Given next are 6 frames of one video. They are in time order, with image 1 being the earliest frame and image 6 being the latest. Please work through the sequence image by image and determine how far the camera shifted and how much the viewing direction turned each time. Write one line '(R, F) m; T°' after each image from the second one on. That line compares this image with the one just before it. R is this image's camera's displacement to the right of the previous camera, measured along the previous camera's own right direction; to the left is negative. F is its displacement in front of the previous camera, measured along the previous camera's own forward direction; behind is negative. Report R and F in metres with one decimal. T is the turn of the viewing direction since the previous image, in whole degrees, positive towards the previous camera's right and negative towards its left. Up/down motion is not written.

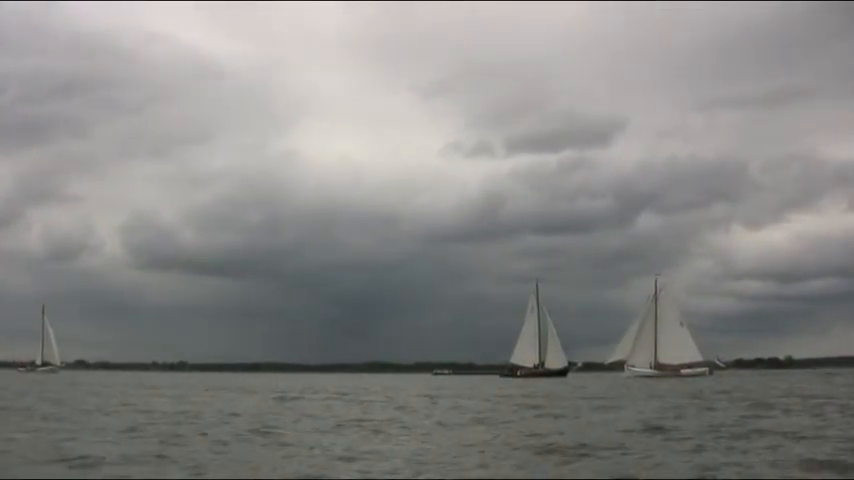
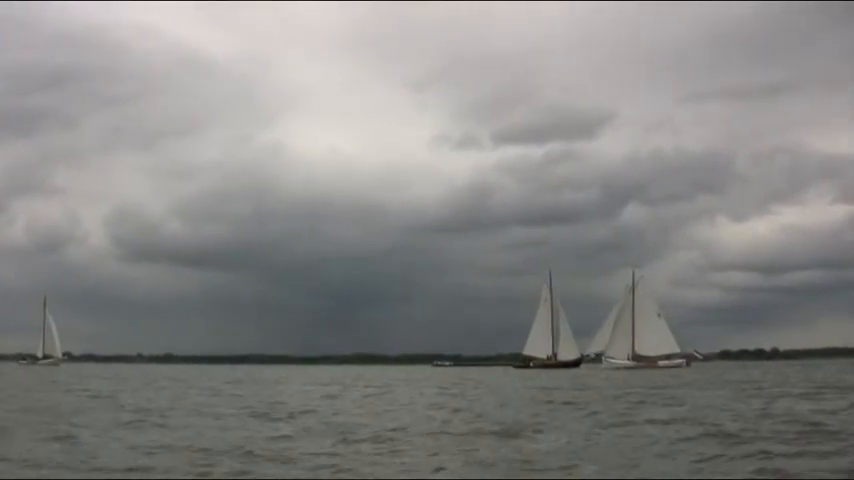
(+0.9, -2.4) m; 0°
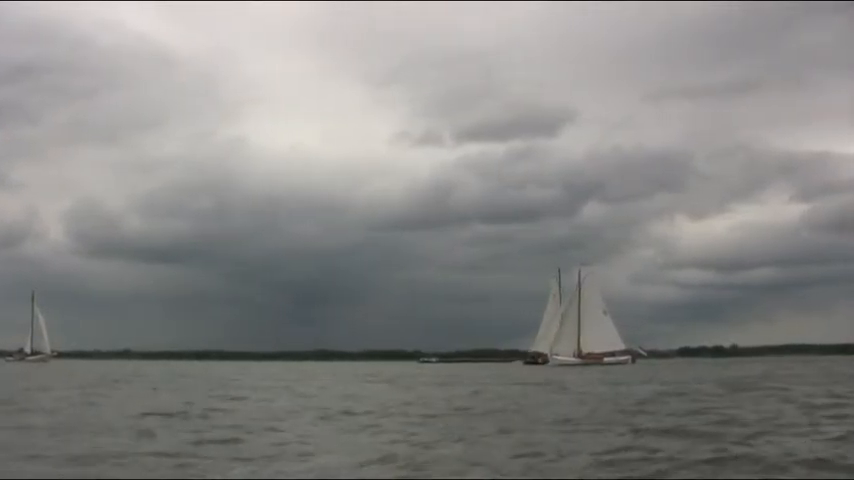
(0.0, 0.0) m; +2°
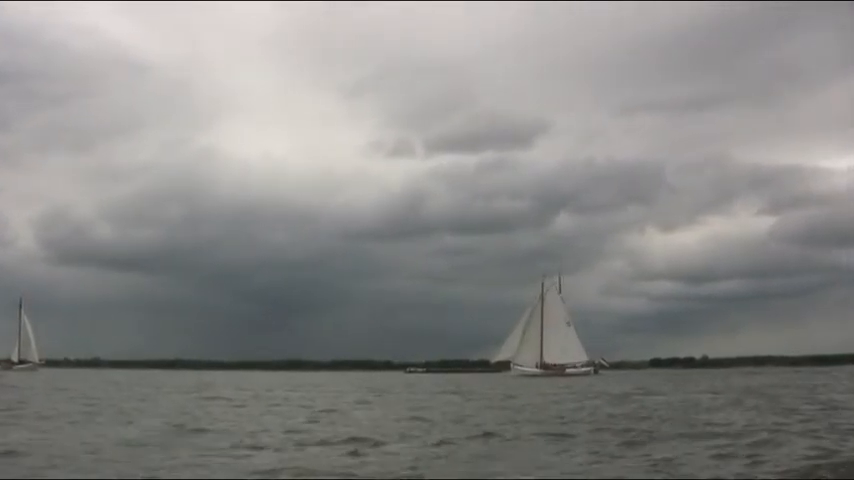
(+0.1, +0.1) m; +2°
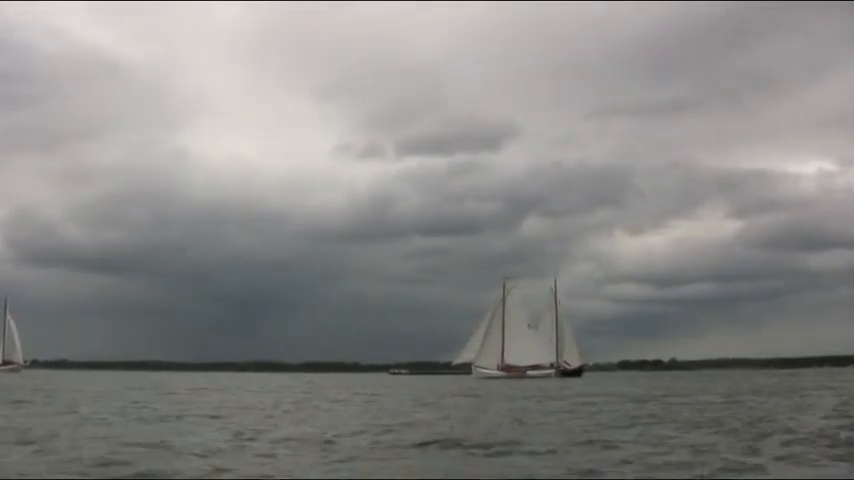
(-0.2, -0.3) m; +2°
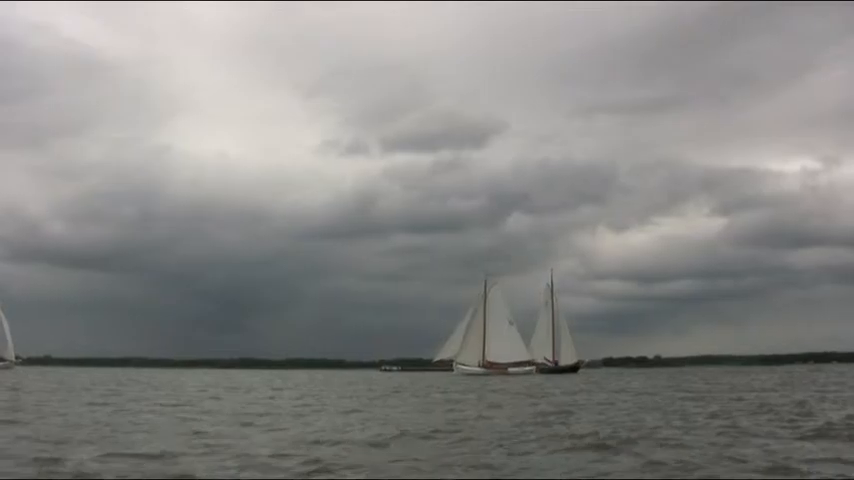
(+0.3, -0.9) m; +1°
